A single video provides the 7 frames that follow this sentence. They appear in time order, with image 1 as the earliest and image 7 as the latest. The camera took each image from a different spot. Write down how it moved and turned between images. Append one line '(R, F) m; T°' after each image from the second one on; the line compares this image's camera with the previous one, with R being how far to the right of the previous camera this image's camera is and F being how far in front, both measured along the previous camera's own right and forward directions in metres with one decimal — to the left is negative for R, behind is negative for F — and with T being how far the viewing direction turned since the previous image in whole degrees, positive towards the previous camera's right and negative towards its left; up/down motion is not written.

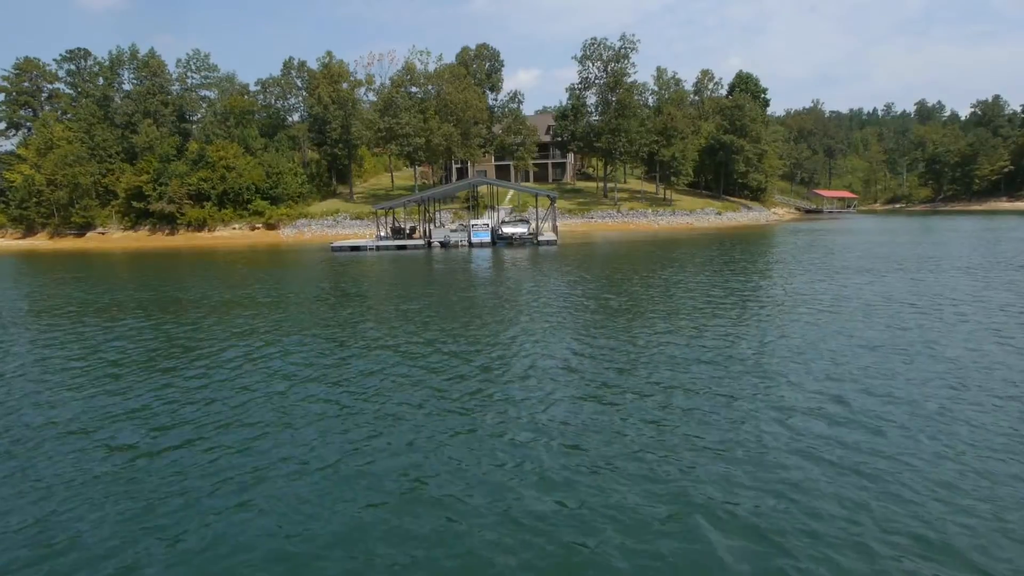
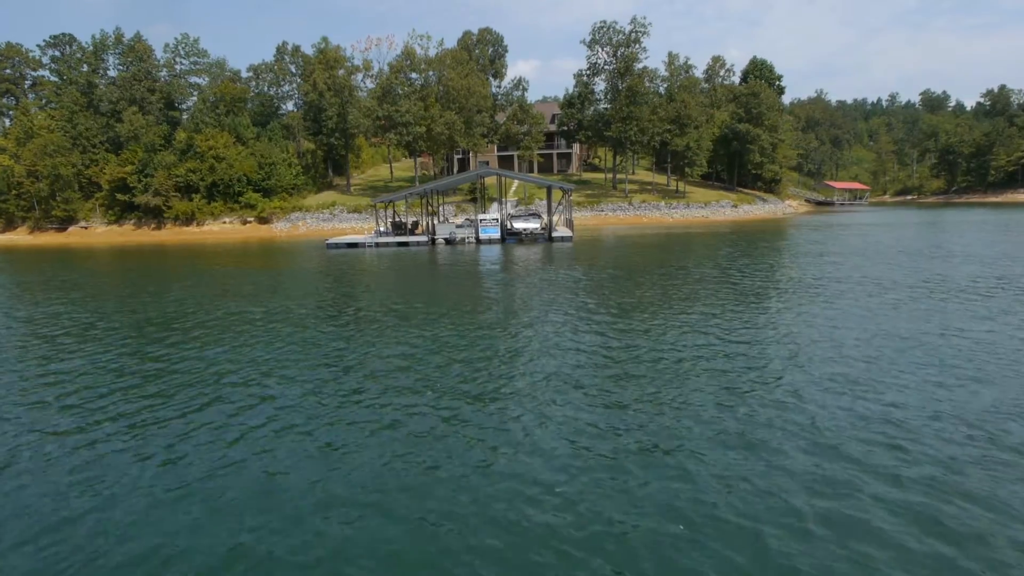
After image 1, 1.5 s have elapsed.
(-0.6, +2.5) m; 0°
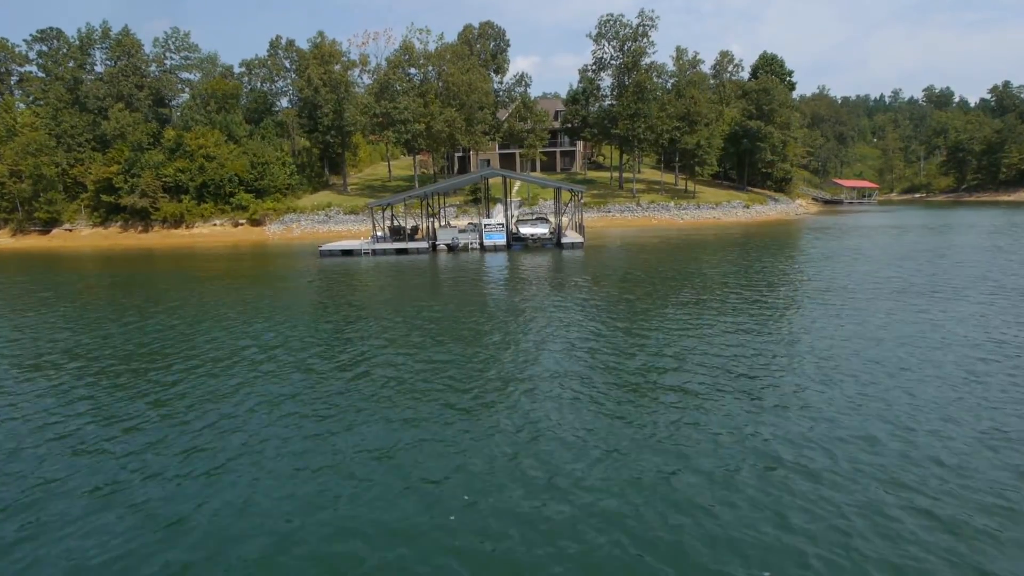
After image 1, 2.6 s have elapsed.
(-0.3, +1.9) m; 0°
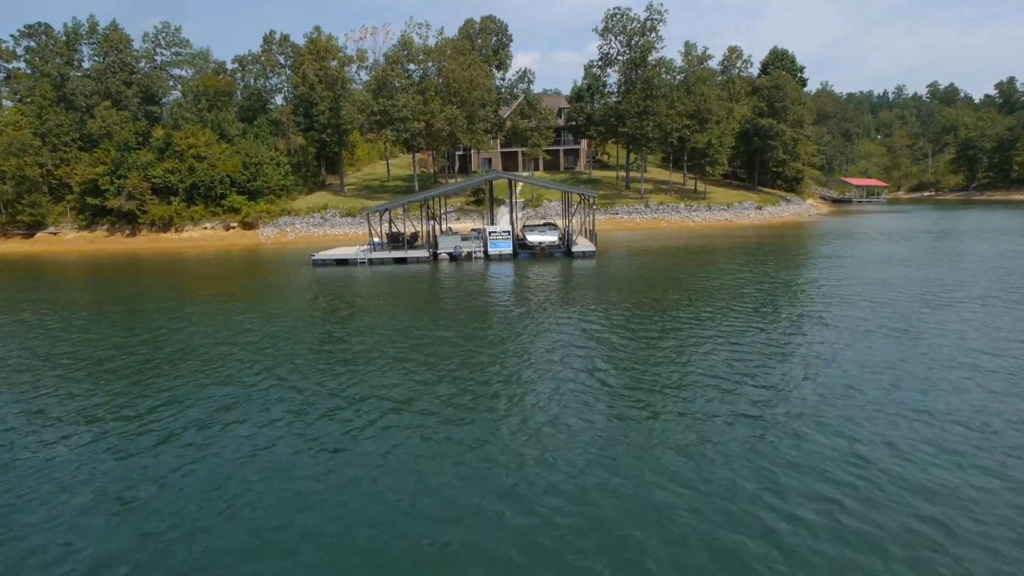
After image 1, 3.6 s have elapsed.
(-0.3, +1.8) m; 0°
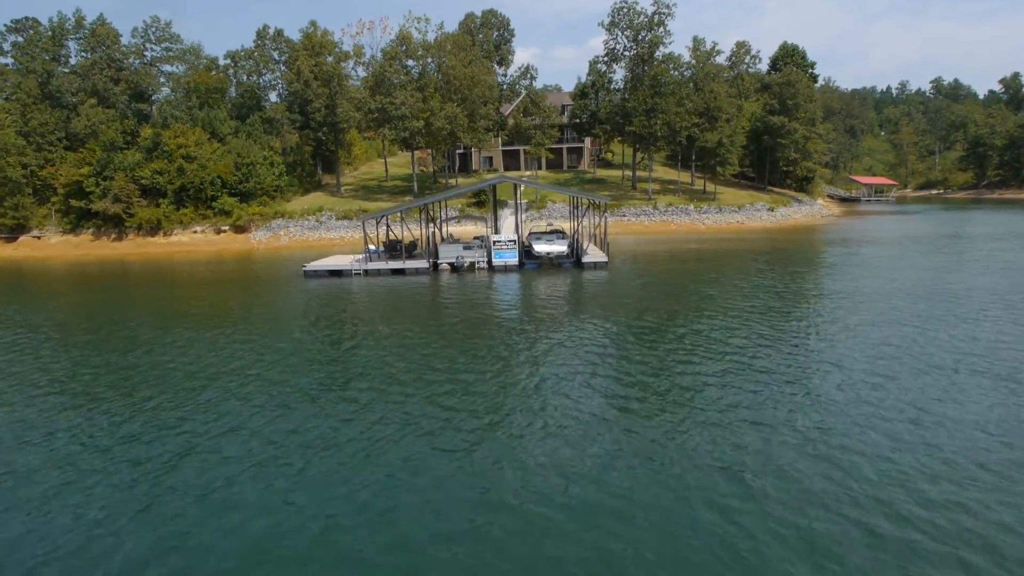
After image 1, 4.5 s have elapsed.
(-0.2, +1.7) m; 0°
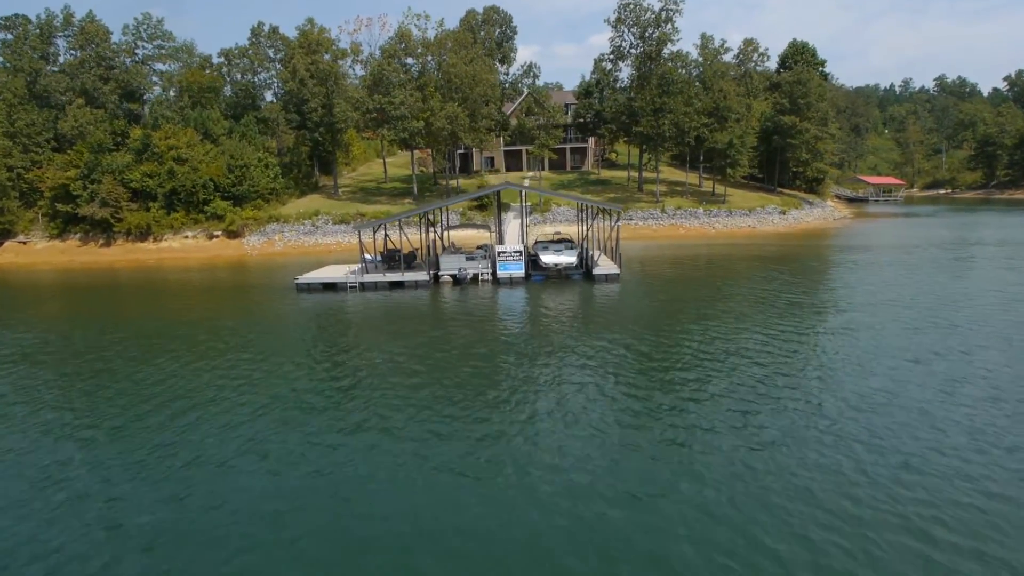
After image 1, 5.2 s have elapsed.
(-0.2, +1.5) m; 0°
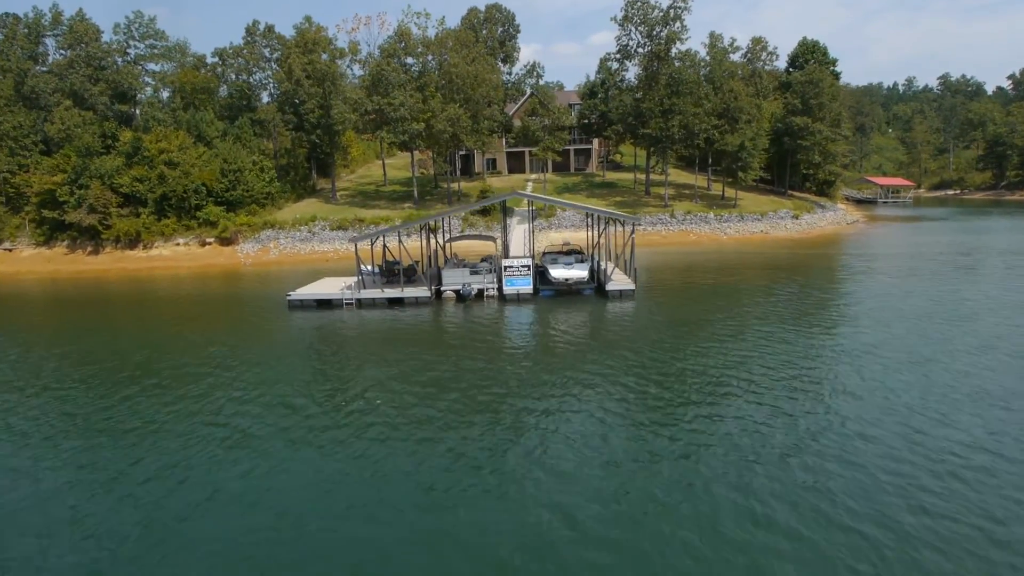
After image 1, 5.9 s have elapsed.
(-0.2, +1.4) m; 0°
